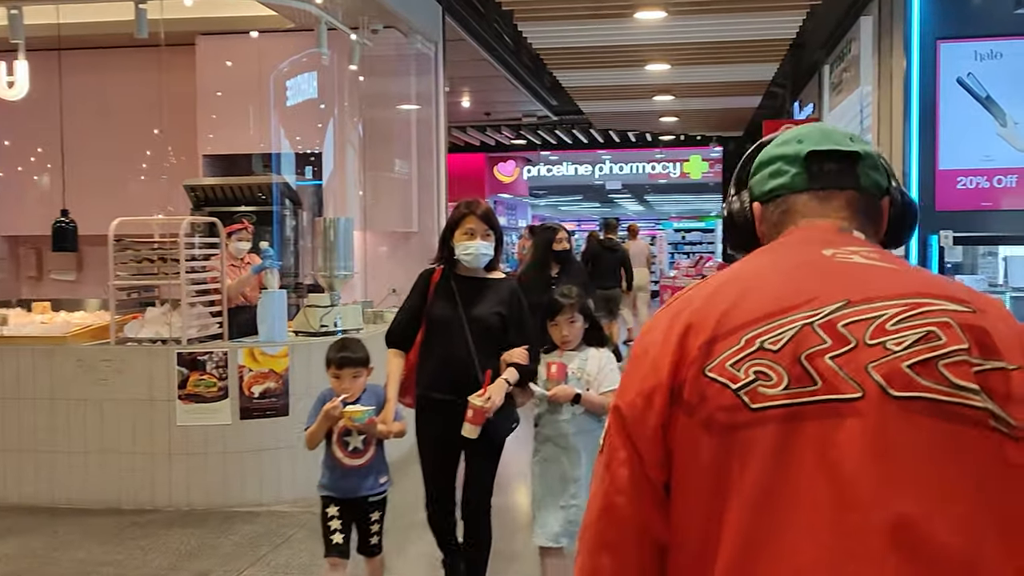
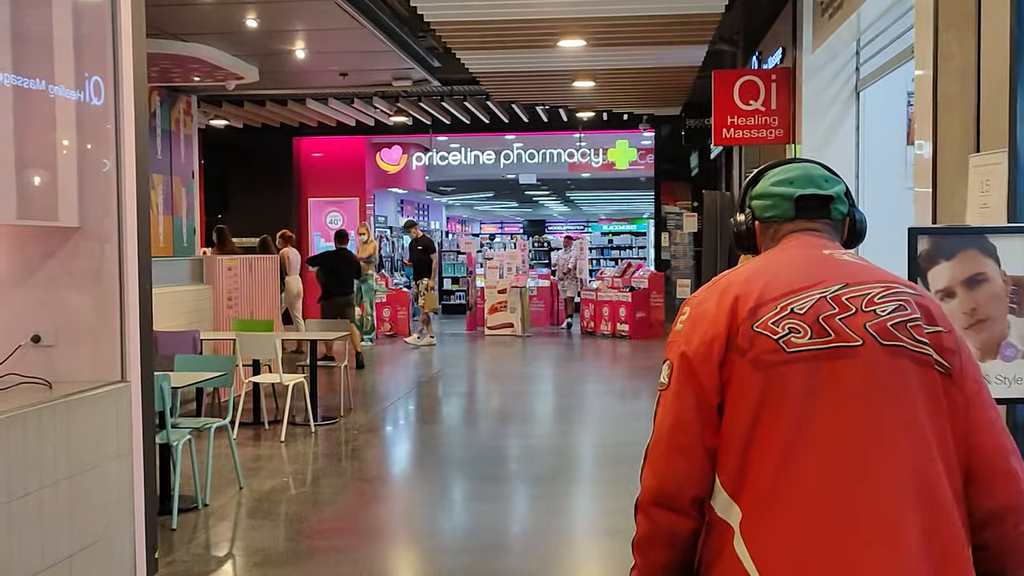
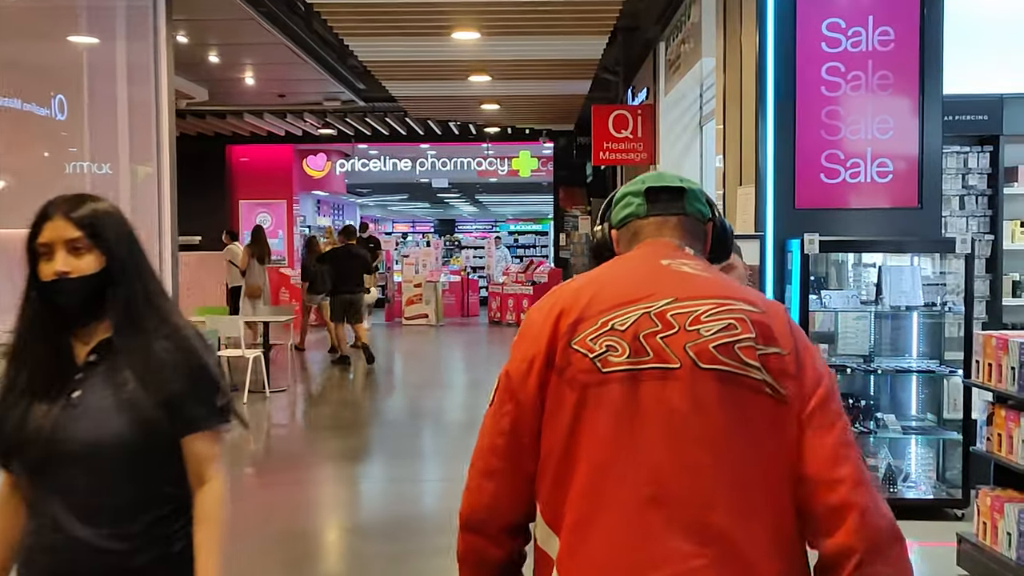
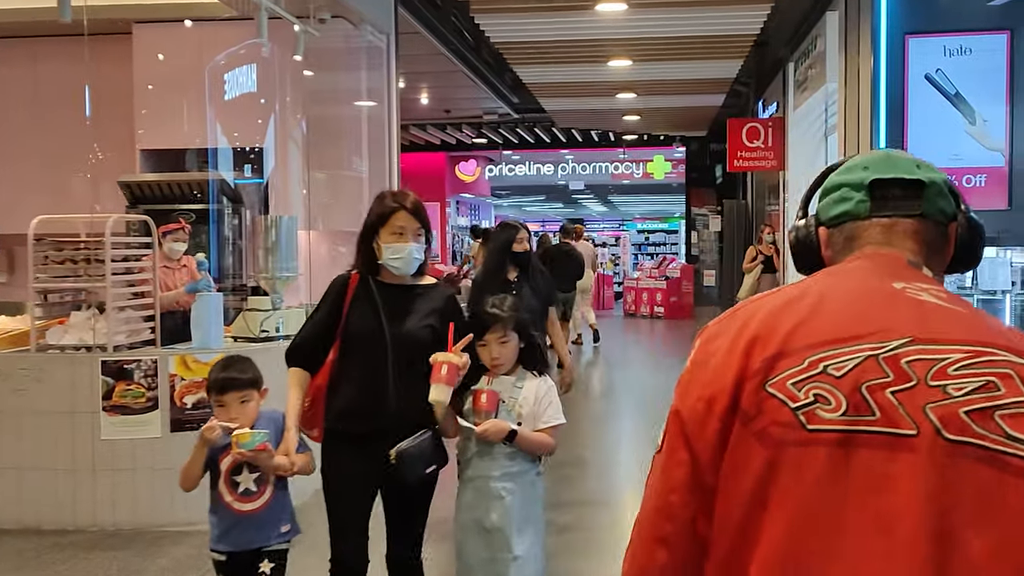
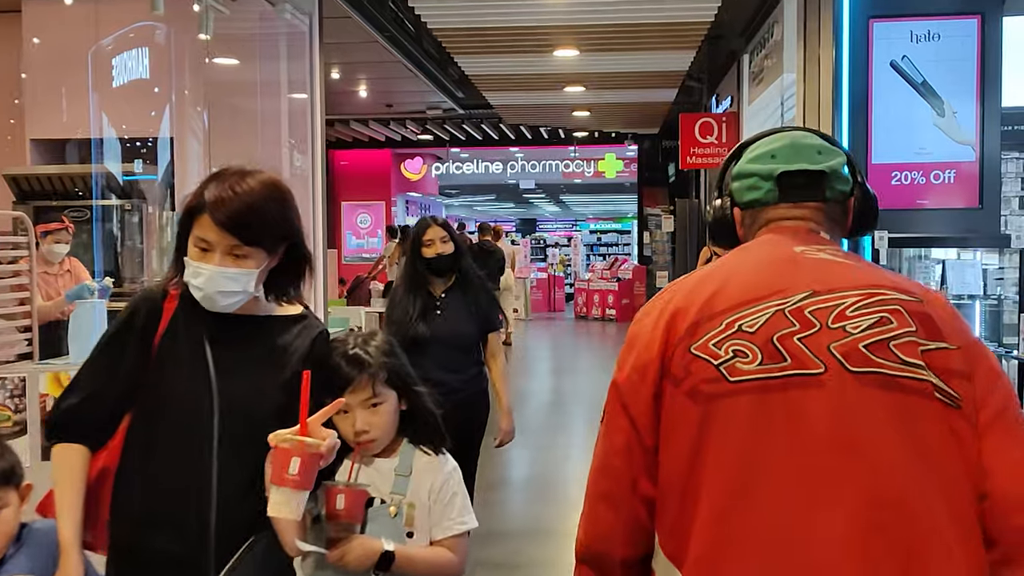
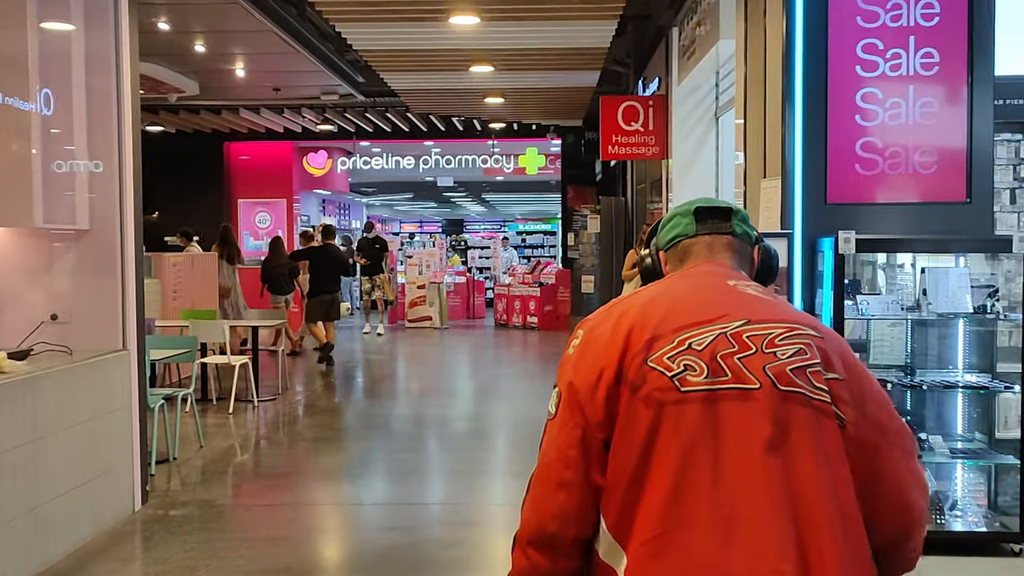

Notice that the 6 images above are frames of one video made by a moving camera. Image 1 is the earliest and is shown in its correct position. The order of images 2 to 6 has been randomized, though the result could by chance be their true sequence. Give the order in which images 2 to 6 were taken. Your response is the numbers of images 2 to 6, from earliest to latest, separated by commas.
4, 5, 3, 6, 2
